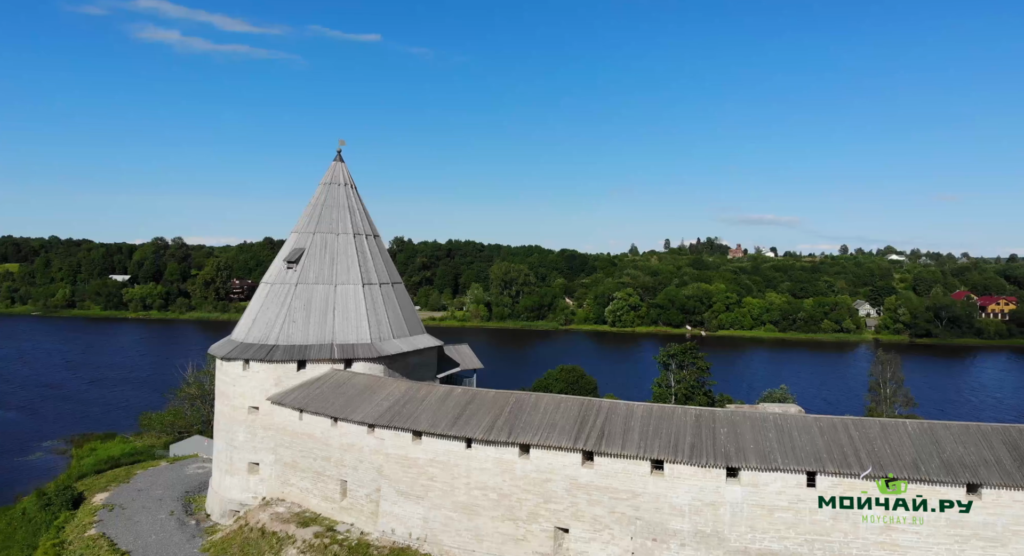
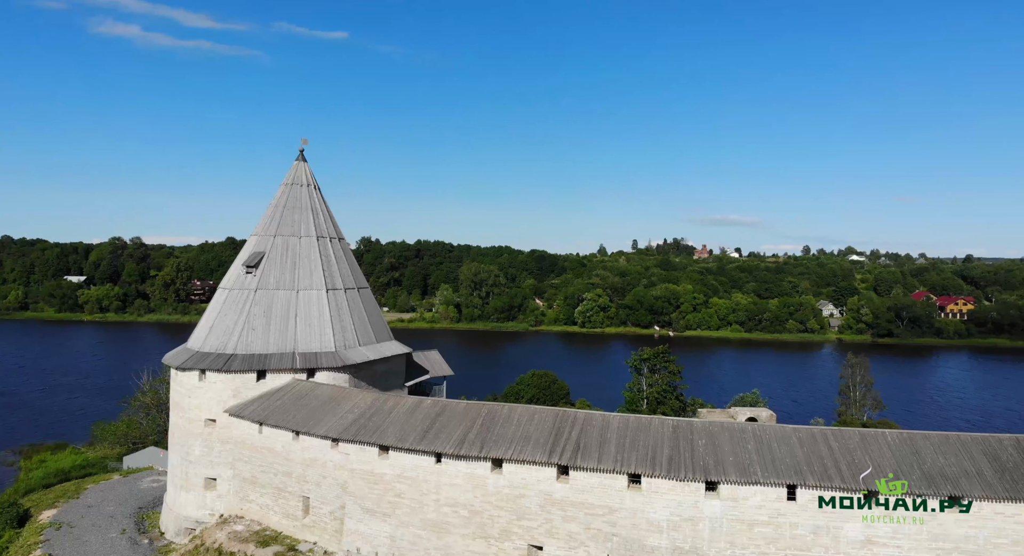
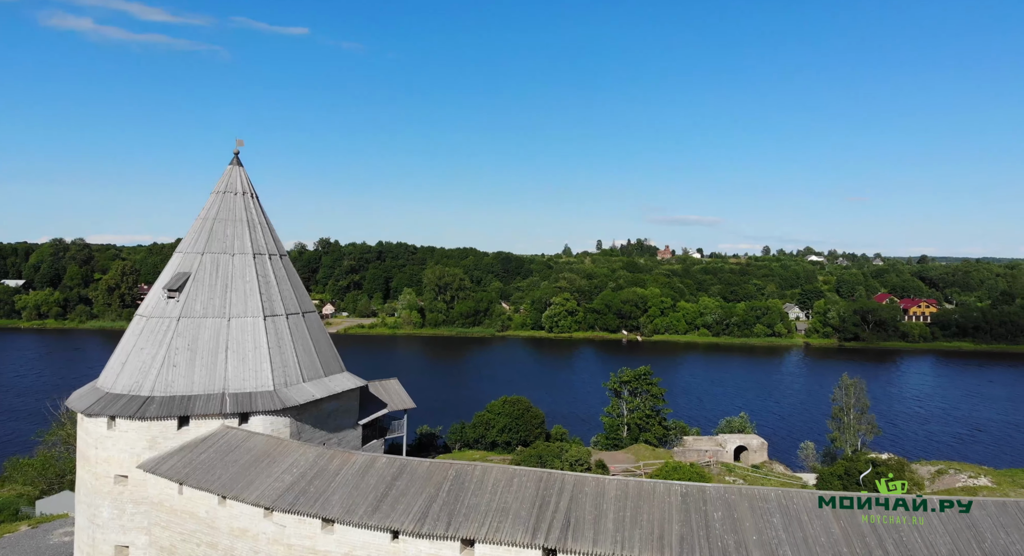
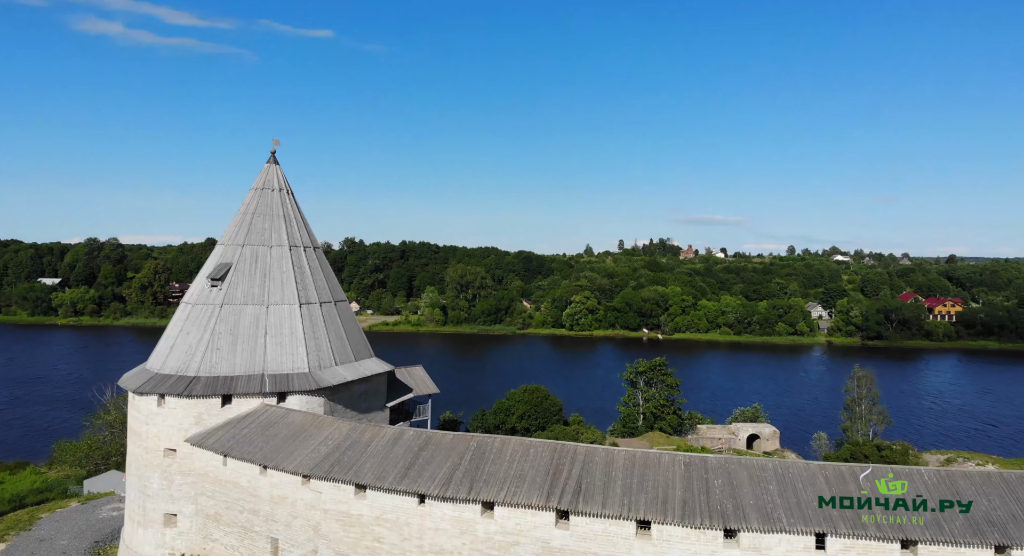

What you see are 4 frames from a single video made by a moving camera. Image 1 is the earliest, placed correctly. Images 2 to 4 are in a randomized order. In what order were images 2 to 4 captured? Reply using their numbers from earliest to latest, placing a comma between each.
2, 4, 3
